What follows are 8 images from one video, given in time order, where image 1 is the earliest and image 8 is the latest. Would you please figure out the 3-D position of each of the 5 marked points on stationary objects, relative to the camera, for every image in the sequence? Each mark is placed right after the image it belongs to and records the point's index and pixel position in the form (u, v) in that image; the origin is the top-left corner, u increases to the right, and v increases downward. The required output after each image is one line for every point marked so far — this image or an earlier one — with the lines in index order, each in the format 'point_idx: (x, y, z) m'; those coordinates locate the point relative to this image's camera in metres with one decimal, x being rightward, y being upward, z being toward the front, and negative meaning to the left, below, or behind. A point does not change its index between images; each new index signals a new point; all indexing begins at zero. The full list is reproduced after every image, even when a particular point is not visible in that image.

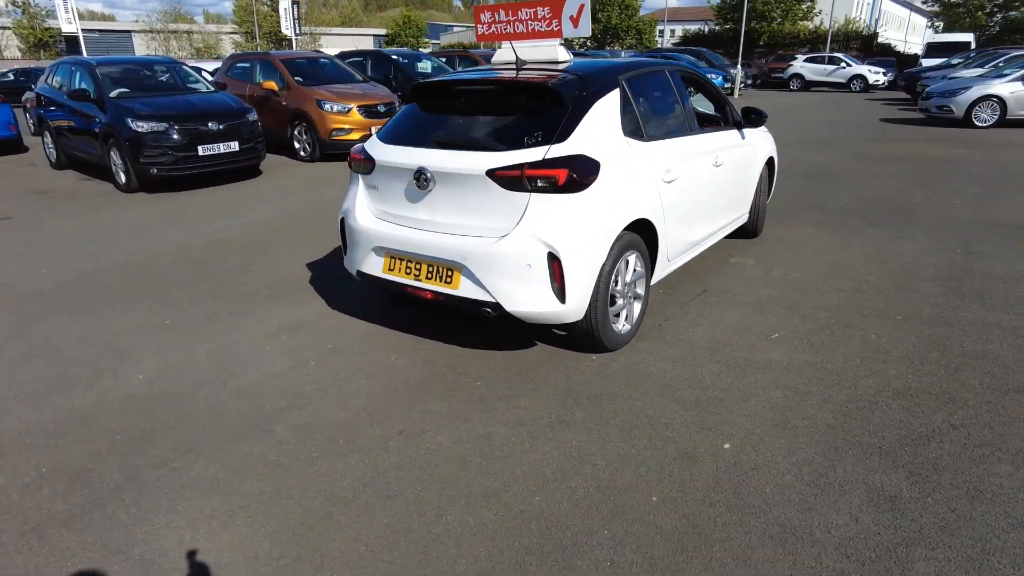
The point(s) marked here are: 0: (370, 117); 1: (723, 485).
0: (-2.7, +3.2, +11.7) m
1: (+1.0, -0.9, +3.0) m
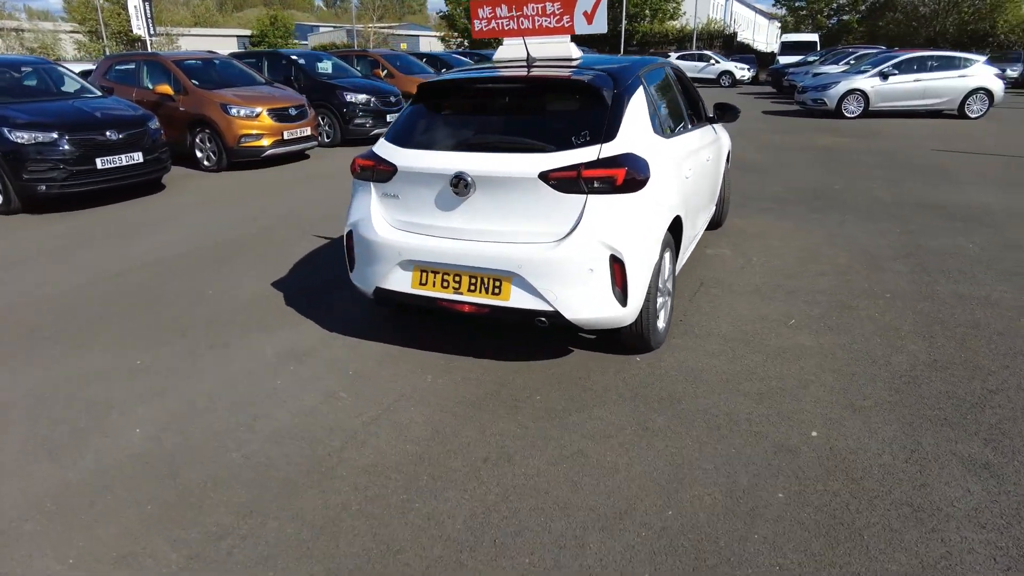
0: (-4.0, +2.9, +10.9) m
1: (+1.5, -0.9, +3.0) m
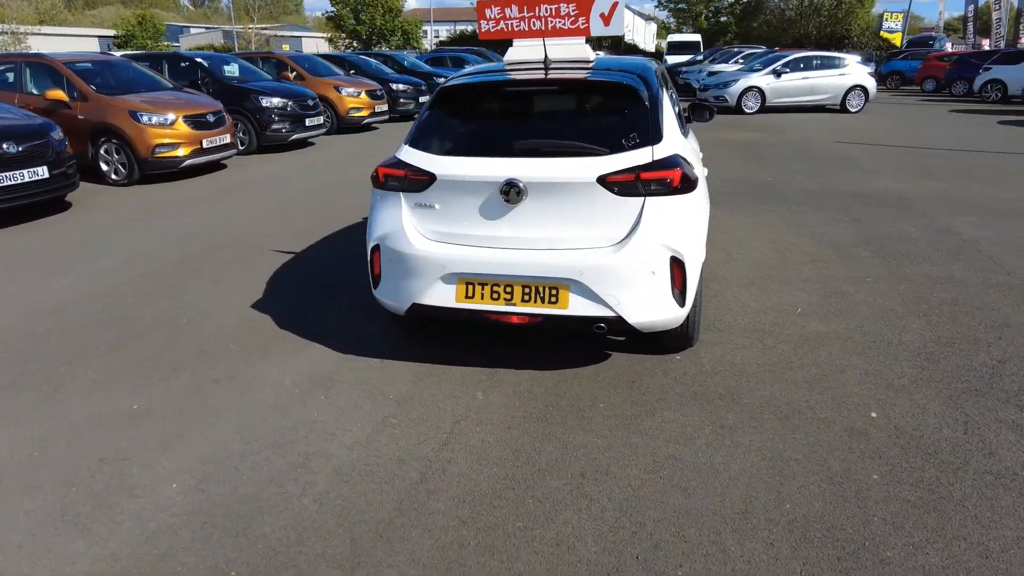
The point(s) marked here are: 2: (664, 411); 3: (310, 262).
0: (-5.0, +2.5, +10.0) m
1: (+2.0, -0.8, +3.2) m
2: (+0.9, -0.7, +3.6) m
3: (-2.0, +0.3, +6.3) m
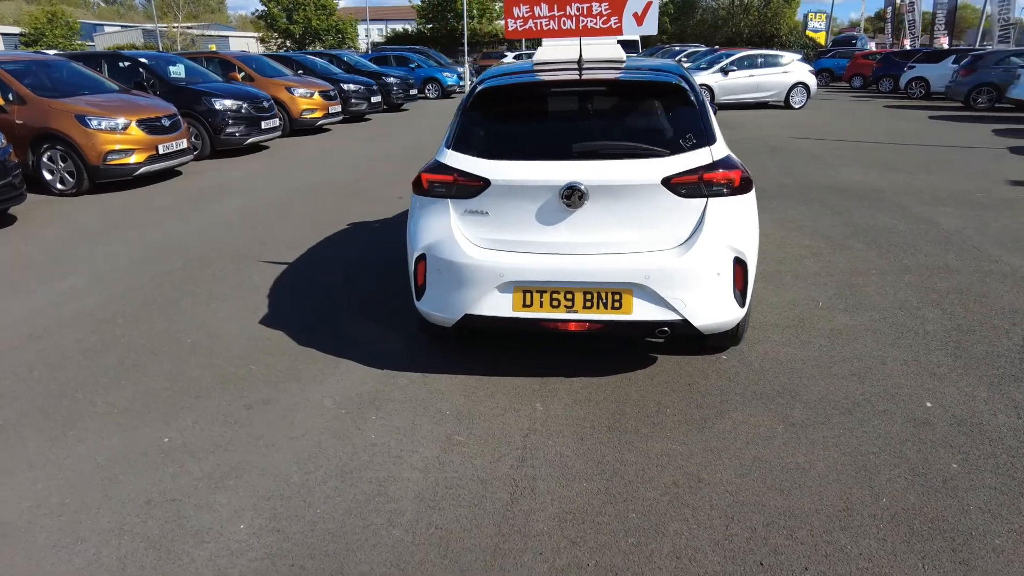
0: (-5.3, +2.3, +9.4) m
1: (+2.4, -0.8, +3.3) m
2: (+1.2, -0.7, +3.6) m
3: (-1.9, +0.1, +6.0) m
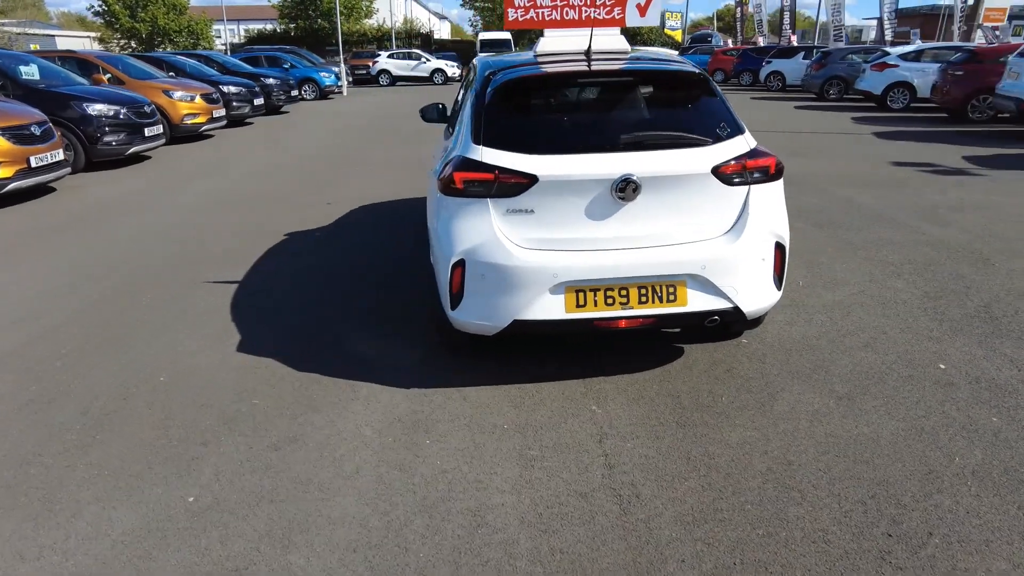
0: (-6.2, +1.8, +8.0) m
1: (+2.8, -0.6, +3.6) m
2: (+1.6, -0.6, +3.7) m
3: (-2.1, 0.0, +5.4) m
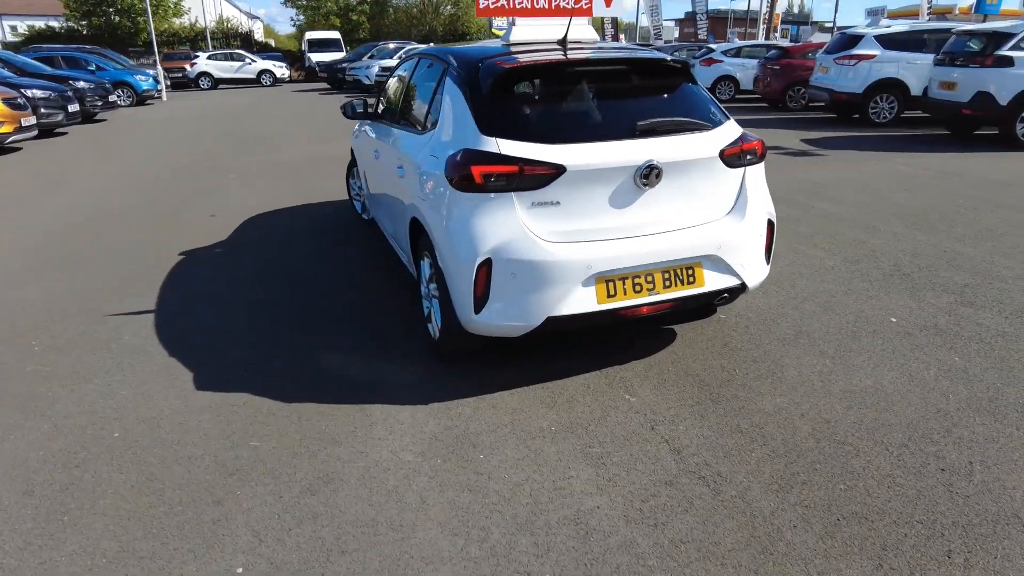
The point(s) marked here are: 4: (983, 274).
0: (-7.2, +1.2, +6.1) m
1: (+2.9, -0.3, +4.2) m
2: (+1.7, -0.4, +3.9) m
3: (-2.3, -0.2, +4.7) m
4: (+3.8, +0.1, +5.1) m
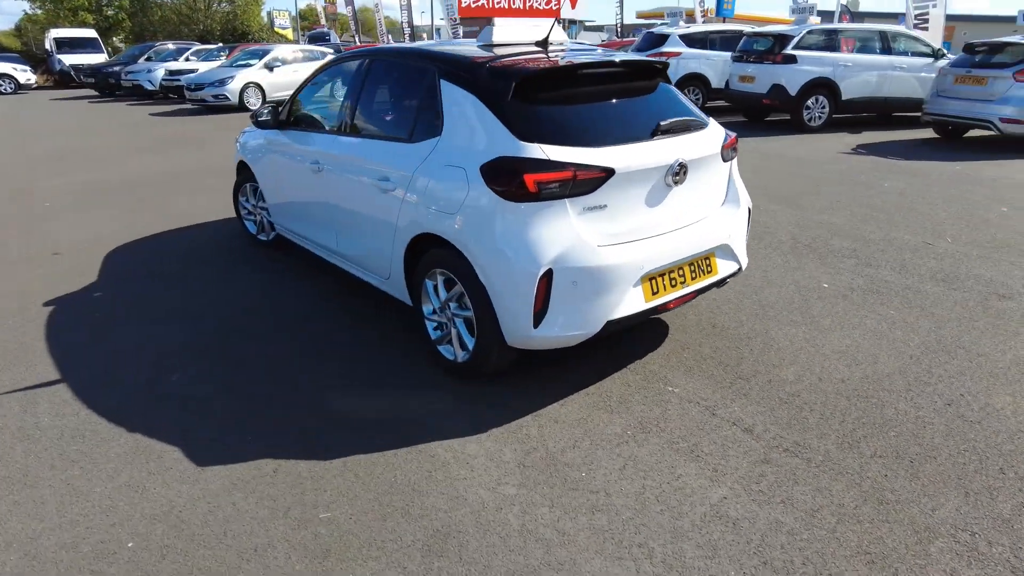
0: (-7.4, +0.3, +3.7) m
1: (+2.8, 0.0, +5.0) m
2: (+1.8, -0.3, +4.3) m
3: (-2.2, -0.6, +3.8) m
4: (+3.4, +0.5, +6.1) m
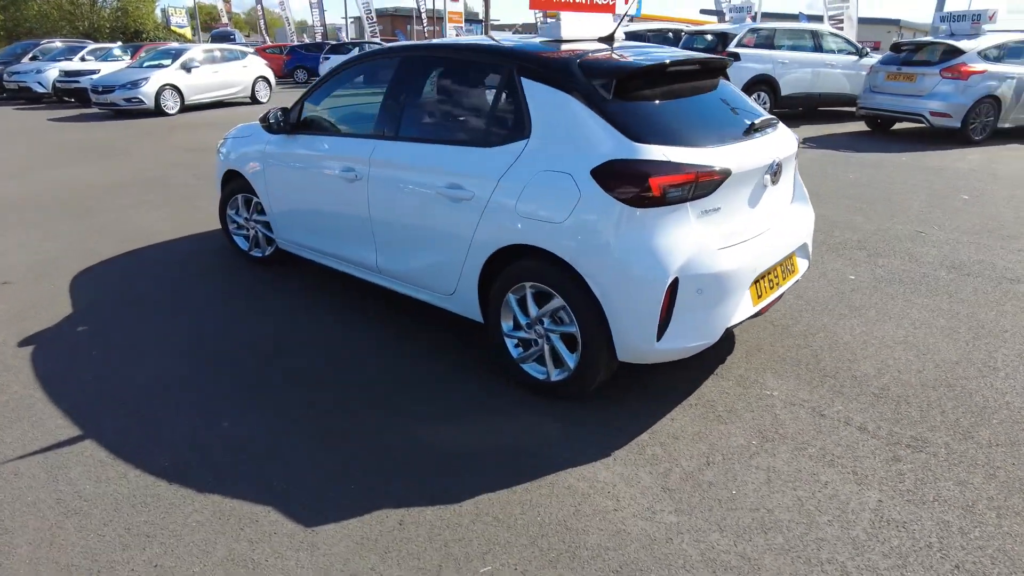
0: (-6.8, -0.2, +2.4) m
1: (+3.1, +0.1, +5.2) m
2: (+2.2, -0.3, +4.4) m
3: (-1.7, -0.7, +3.3) m
4: (+3.5, +0.6, +6.3) m
